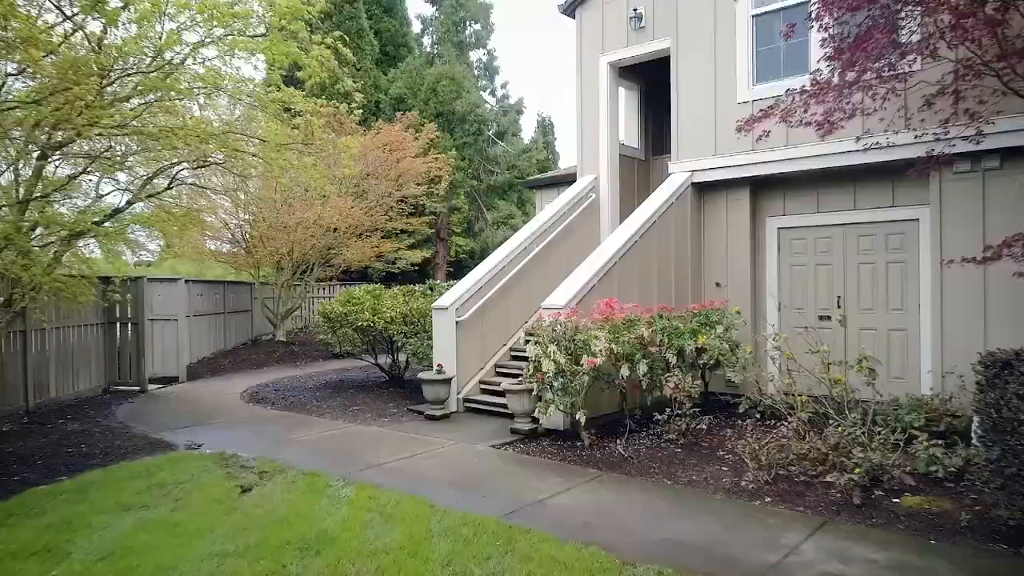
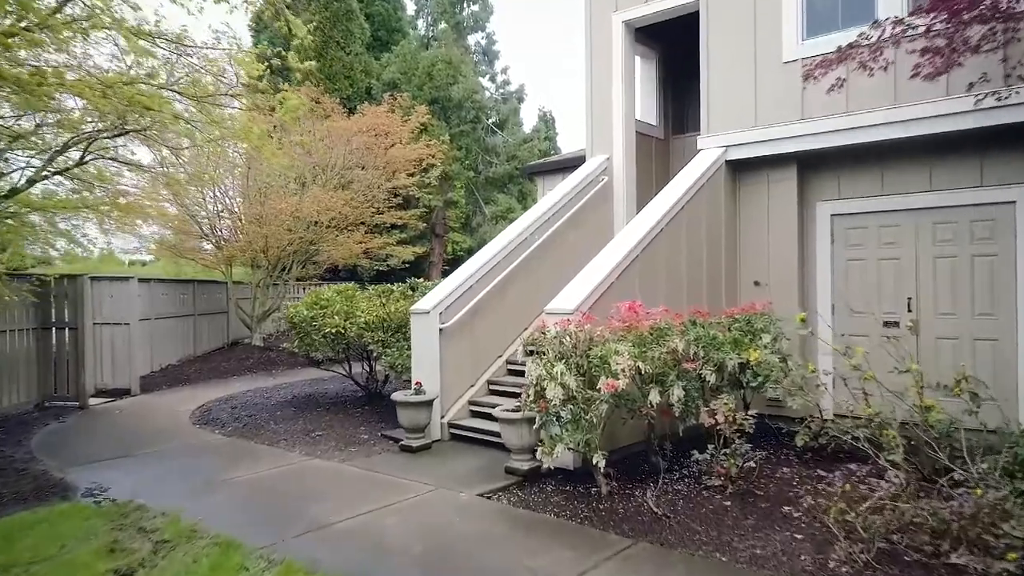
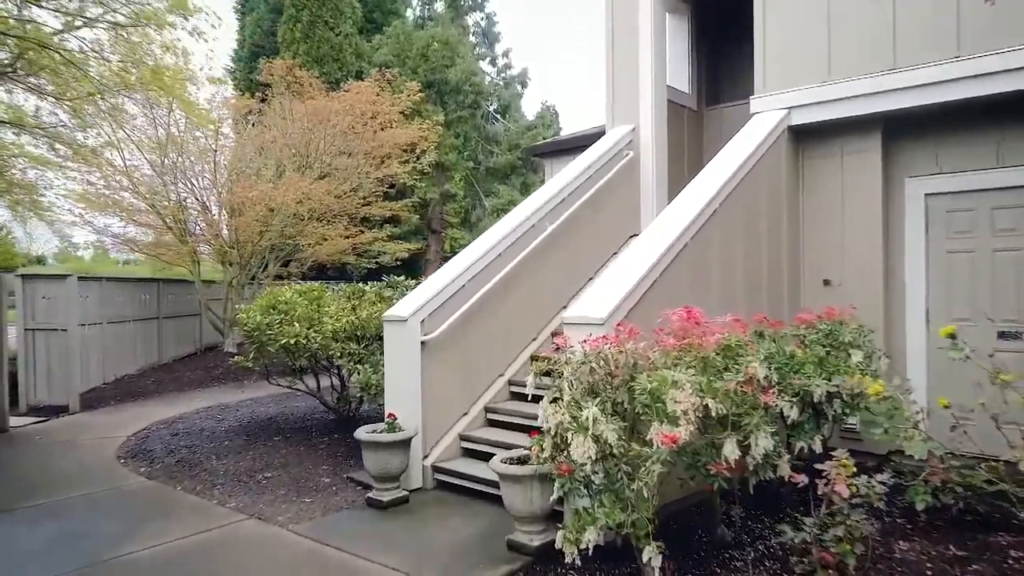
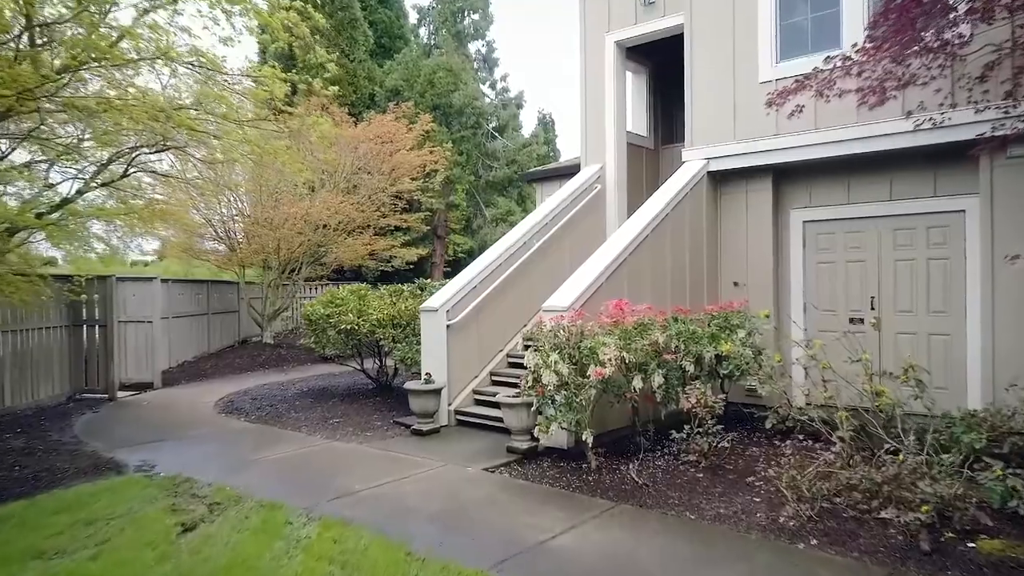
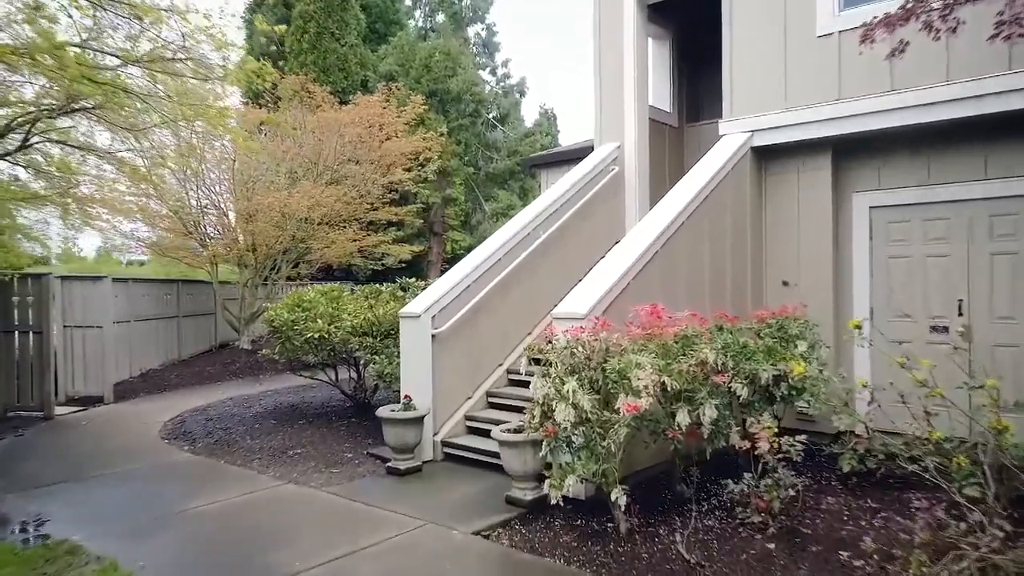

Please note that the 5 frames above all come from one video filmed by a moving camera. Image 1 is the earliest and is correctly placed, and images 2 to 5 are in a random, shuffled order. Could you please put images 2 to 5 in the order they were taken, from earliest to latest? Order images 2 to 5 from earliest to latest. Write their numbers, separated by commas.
4, 2, 5, 3
